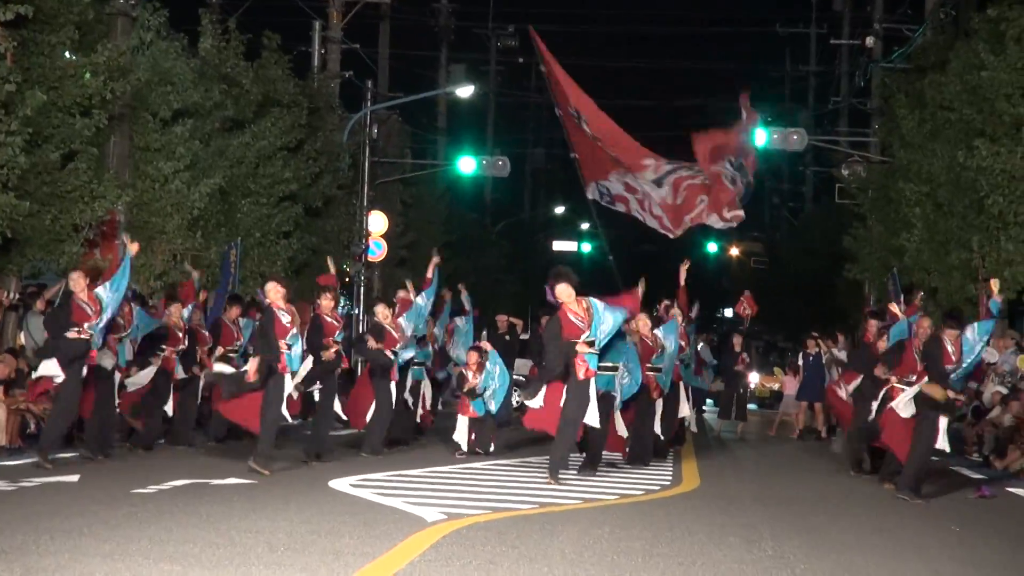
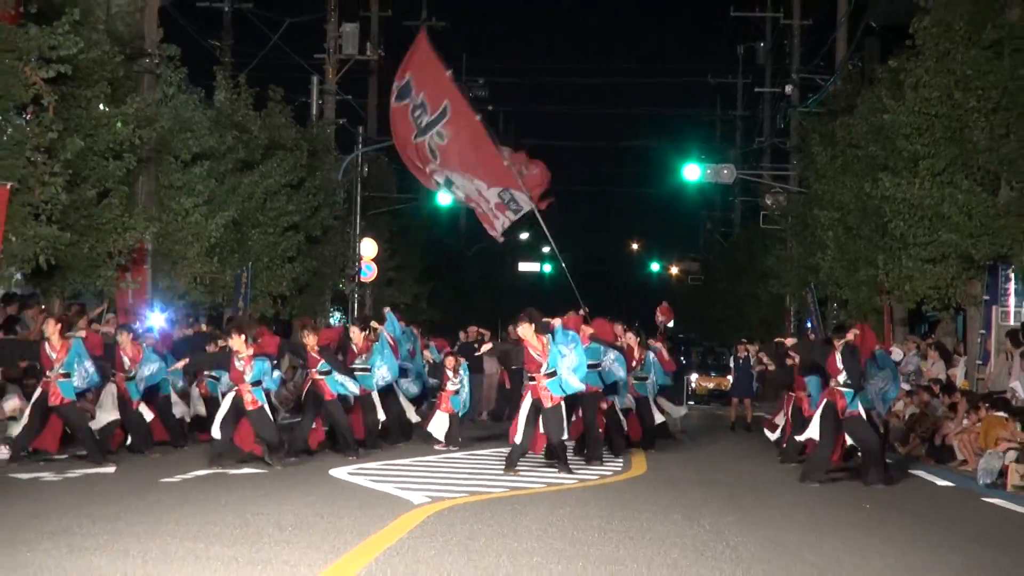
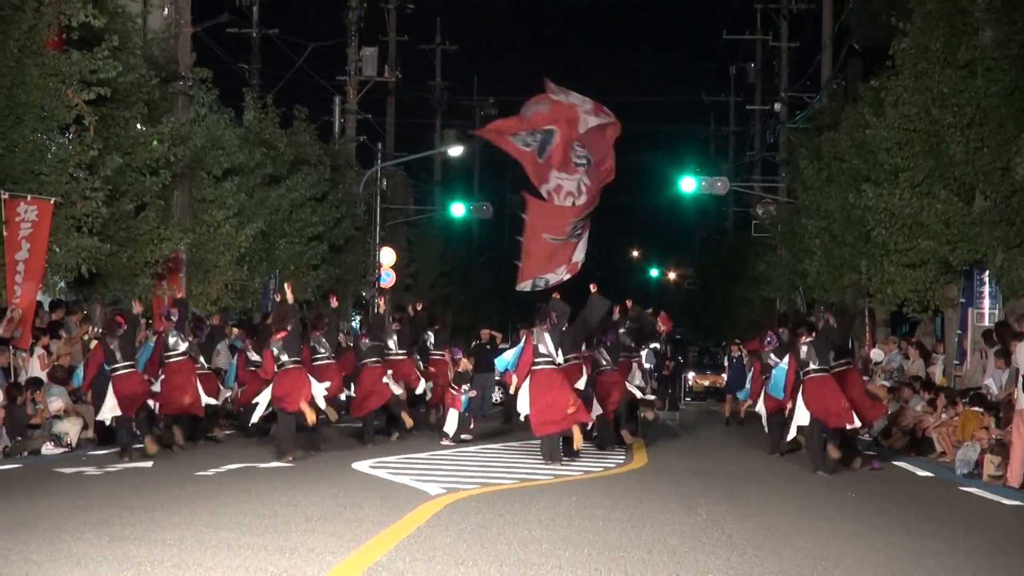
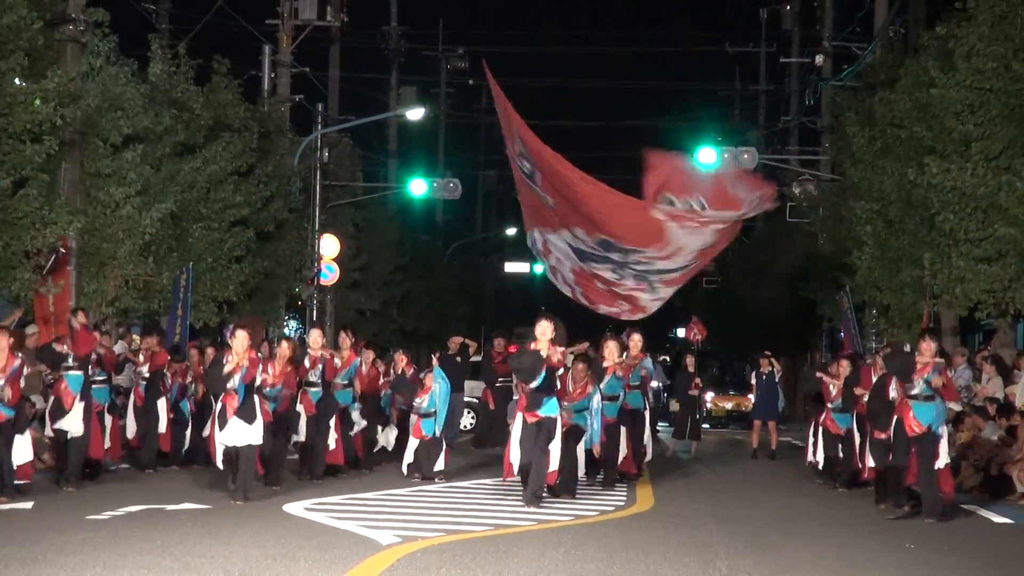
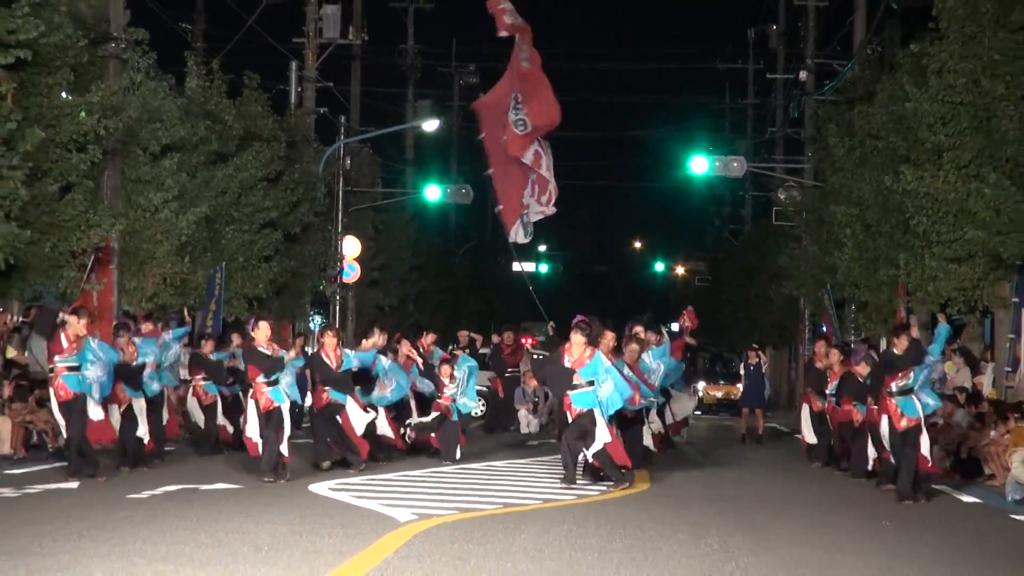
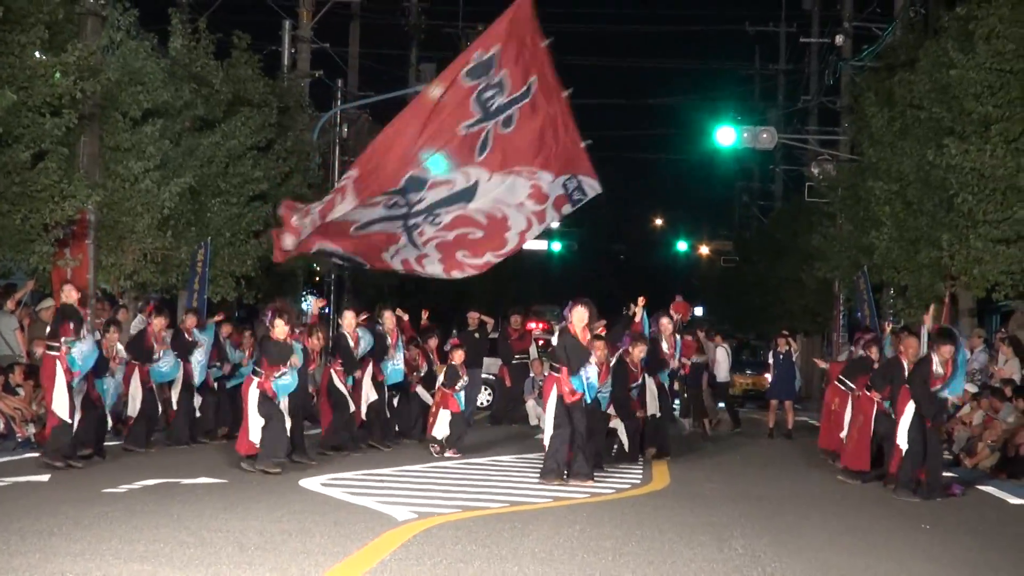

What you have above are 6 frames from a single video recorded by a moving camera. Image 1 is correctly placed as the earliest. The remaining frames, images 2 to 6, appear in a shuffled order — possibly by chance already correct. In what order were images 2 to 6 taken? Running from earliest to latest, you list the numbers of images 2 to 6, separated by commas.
6, 4, 5, 2, 3
